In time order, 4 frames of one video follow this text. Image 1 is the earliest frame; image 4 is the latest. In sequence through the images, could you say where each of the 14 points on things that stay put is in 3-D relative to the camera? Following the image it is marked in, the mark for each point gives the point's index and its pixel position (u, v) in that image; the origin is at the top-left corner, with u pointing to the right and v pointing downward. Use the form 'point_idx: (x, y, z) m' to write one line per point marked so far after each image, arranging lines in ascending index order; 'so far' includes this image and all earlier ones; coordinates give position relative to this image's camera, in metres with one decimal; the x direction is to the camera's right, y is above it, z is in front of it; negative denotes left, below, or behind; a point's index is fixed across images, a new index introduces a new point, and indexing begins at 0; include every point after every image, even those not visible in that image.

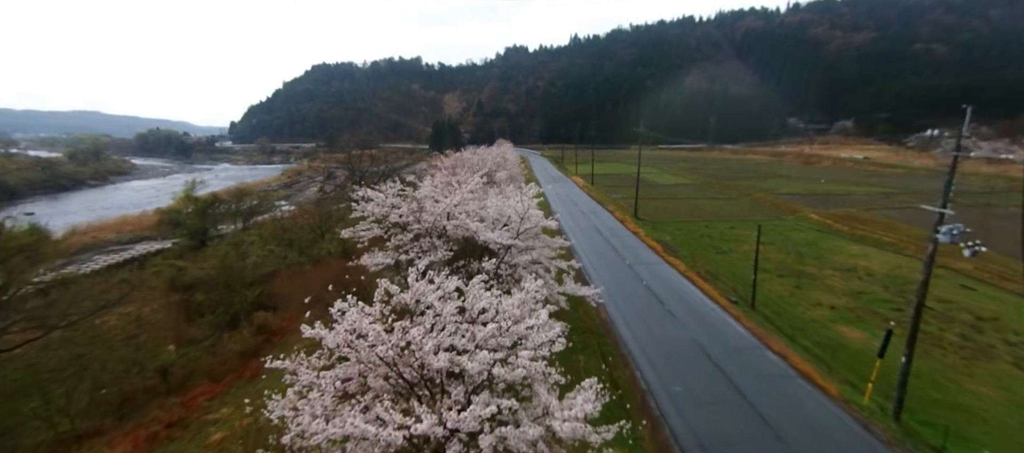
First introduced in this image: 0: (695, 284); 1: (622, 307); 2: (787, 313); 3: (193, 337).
0: (+7.1, -2.2, +17.5) m
1: (+3.5, -2.7, +14.7) m
2: (+9.8, -3.1, +16.2) m
3: (-9.6, -3.4, +13.7) m
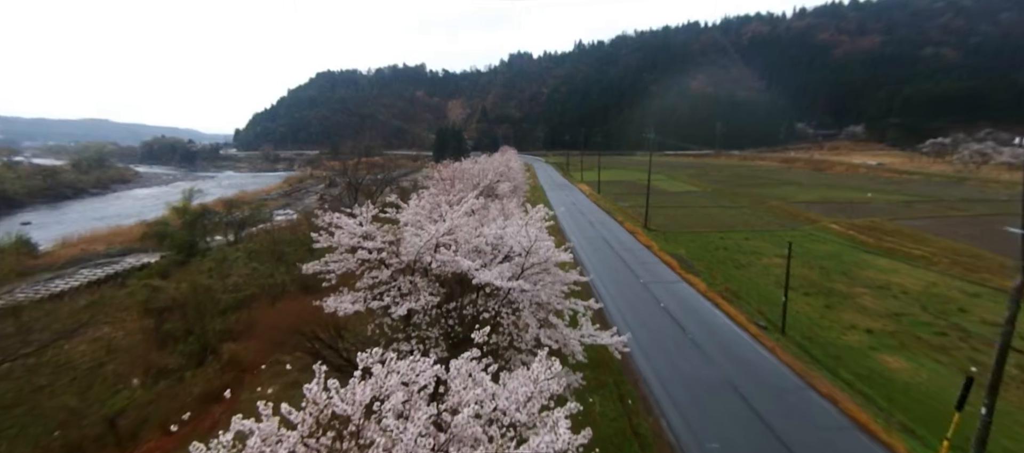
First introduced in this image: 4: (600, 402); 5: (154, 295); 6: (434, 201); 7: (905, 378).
0: (+7.2, -2.8, +15.9) m
1: (+3.7, -3.2, +13.1) m
2: (+9.9, -3.6, +14.6) m
3: (-9.5, -3.9, +12.2) m
4: (+1.9, -3.8, +9.9) m
5: (-12.7, -2.4, +16.2) m
6: (-2.1, +0.7, +12.4) m
7: (+10.8, -4.1, +12.5) m
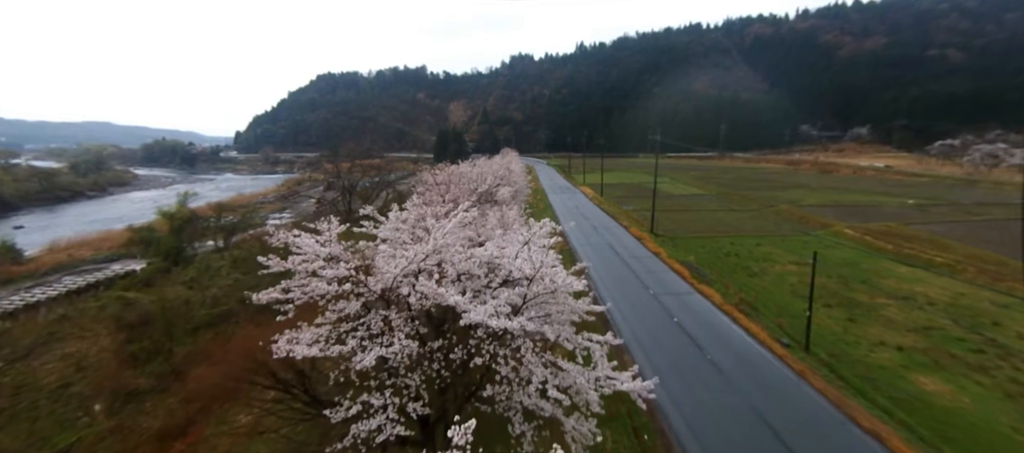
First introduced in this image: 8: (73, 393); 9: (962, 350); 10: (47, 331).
0: (+7.3, -3.0, +14.8) m
1: (+3.7, -3.4, +12.0) m
2: (+9.9, -3.9, +13.4) m
3: (-9.4, -4.1, +11.1) m
4: (+1.9, -4.0, +8.7) m
5: (-12.6, -2.7, +15.1) m
6: (-2.1, +0.4, +11.2) m
7: (+10.8, -4.4, +11.3) m
8: (-11.7, -4.4, +12.1) m
9: (+14.3, -3.9, +14.5) m
10: (-16.3, -3.7, +16.0) m
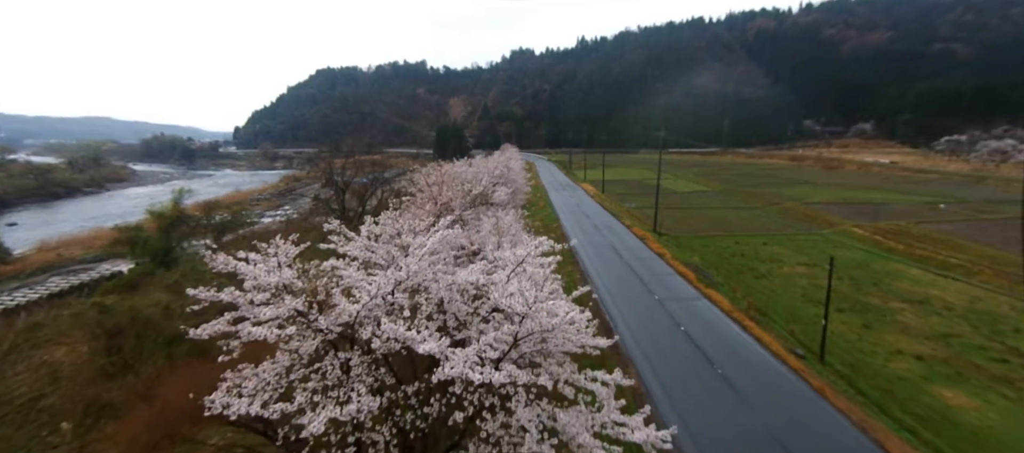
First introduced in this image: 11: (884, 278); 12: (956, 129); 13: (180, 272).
0: (+7.2, -3.1, +14.0) m
1: (+3.6, -3.5, +11.2) m
2: (+9.8, -4.0, +12.6) m
3: (-9.5, -4.3, +10.4) m
4: (+1.8, -4.2, +8.0) m
5: (-12.7, -2.7, +14.3) m
6: (-2.2, +0.3, +10.4) m
7: (+10.7, -4.5, +10.5) m
8: (-11.7, -4.5, +11.3) m
9: (+14.2, -4.0, +13.7) m
10: (-16.4, -3.7, +15.3) m
11: (+16.4, -2.3, +20.0) m
12: (+14.3, +3.0, +14.3) m
13: (-13.2, -1.8, +18.3) m
